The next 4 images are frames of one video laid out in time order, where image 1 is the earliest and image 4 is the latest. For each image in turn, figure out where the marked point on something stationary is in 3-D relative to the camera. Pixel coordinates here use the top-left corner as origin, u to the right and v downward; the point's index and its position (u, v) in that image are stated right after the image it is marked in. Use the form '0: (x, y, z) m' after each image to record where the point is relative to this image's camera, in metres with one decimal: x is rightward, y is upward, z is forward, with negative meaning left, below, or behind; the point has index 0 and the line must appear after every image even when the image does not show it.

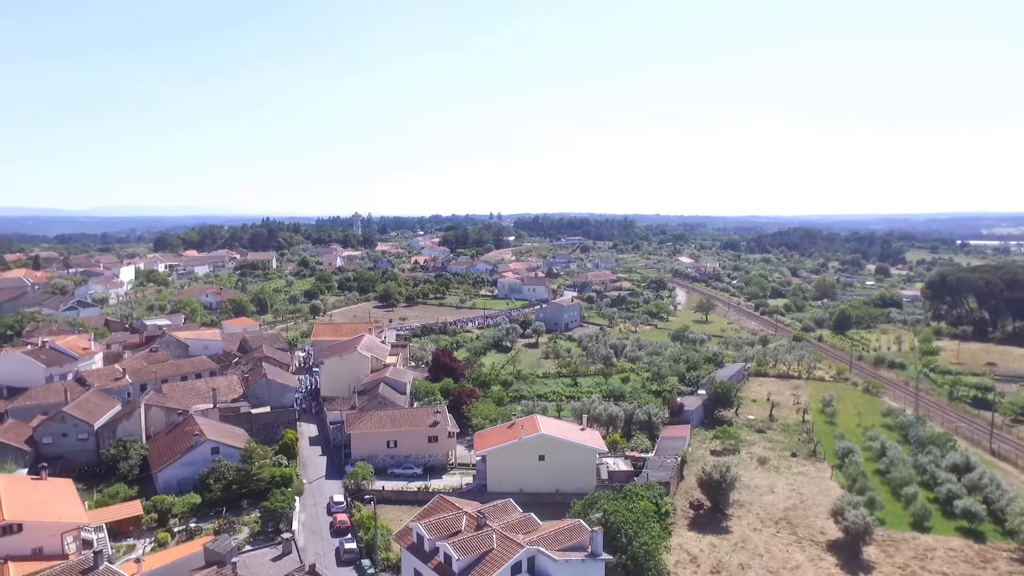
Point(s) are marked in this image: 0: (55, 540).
0: (-9.4, -5.2, +16.7) m
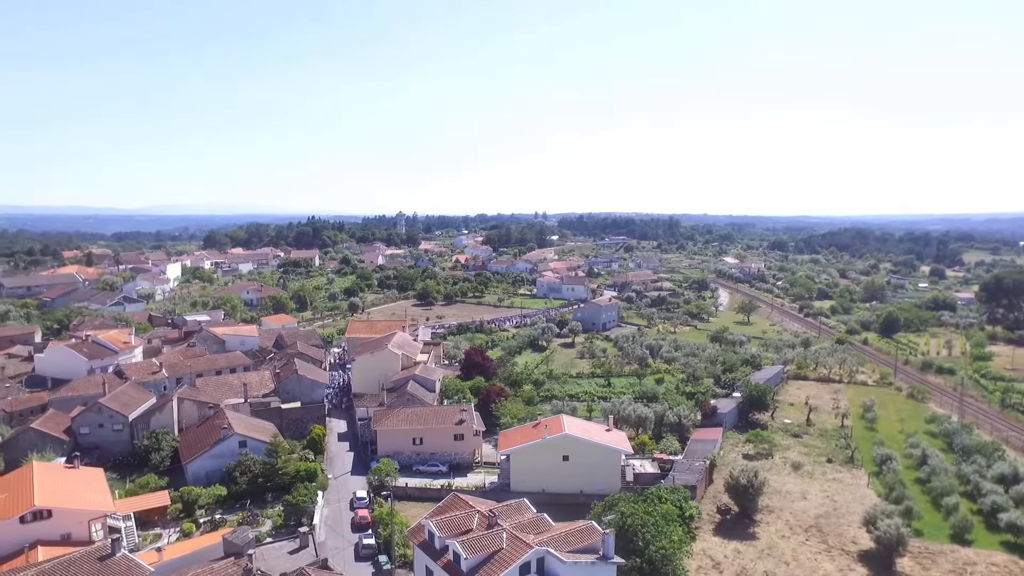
0: (-9.1, -5.1, +17.2) m
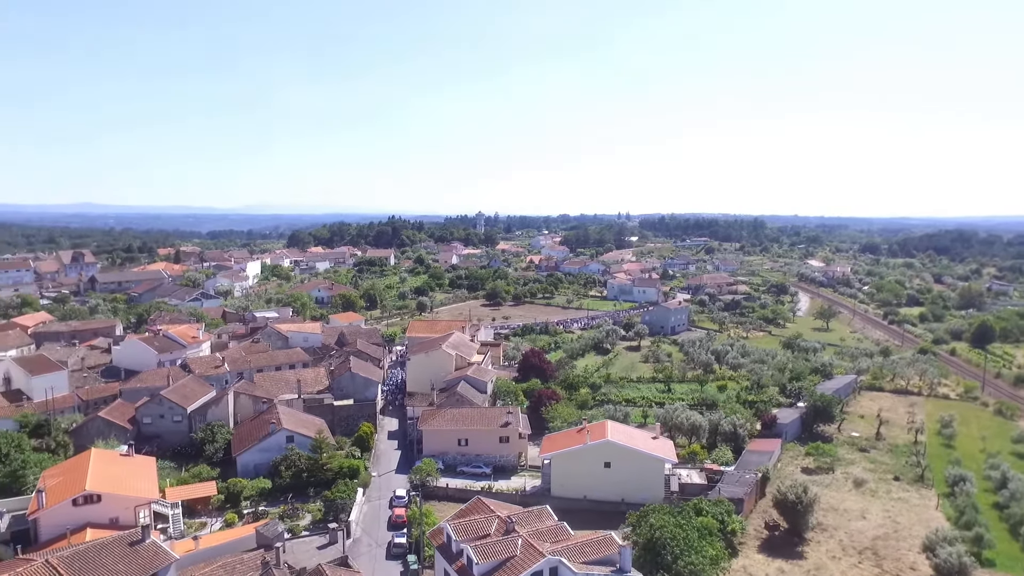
0: (-8.5, -5.0, +18.0) m
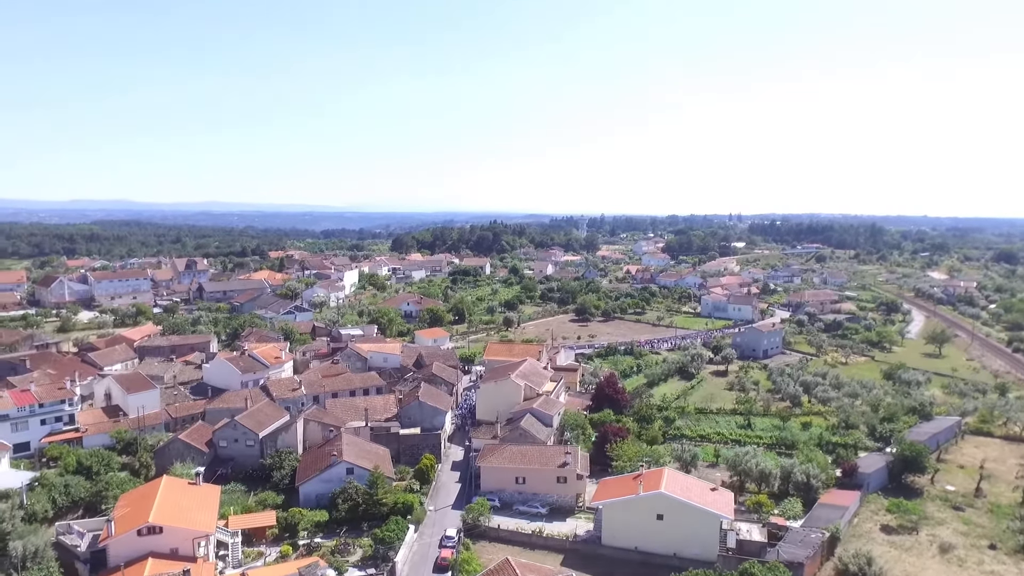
0: (-7.6, -6.0, +19.1) m
